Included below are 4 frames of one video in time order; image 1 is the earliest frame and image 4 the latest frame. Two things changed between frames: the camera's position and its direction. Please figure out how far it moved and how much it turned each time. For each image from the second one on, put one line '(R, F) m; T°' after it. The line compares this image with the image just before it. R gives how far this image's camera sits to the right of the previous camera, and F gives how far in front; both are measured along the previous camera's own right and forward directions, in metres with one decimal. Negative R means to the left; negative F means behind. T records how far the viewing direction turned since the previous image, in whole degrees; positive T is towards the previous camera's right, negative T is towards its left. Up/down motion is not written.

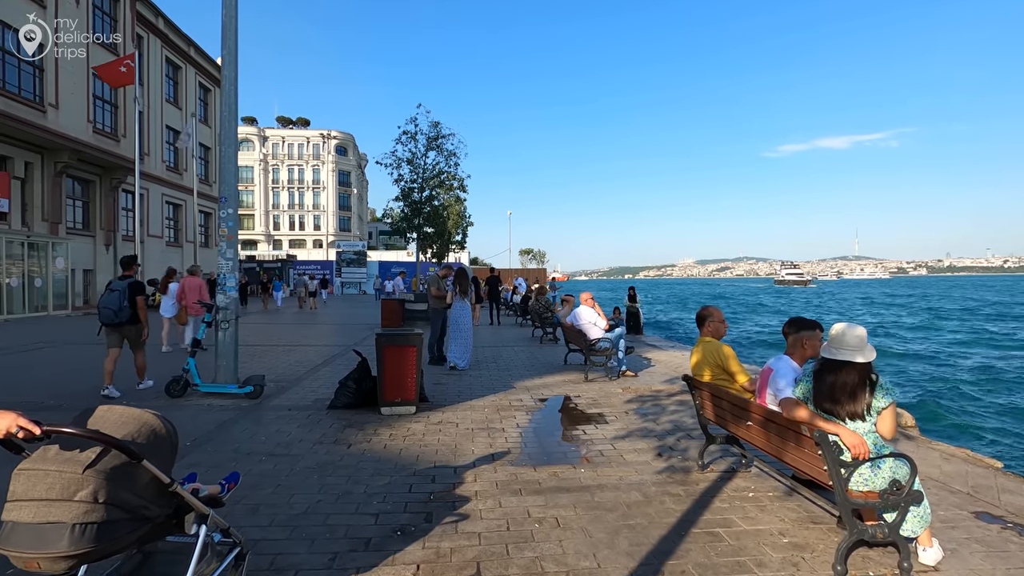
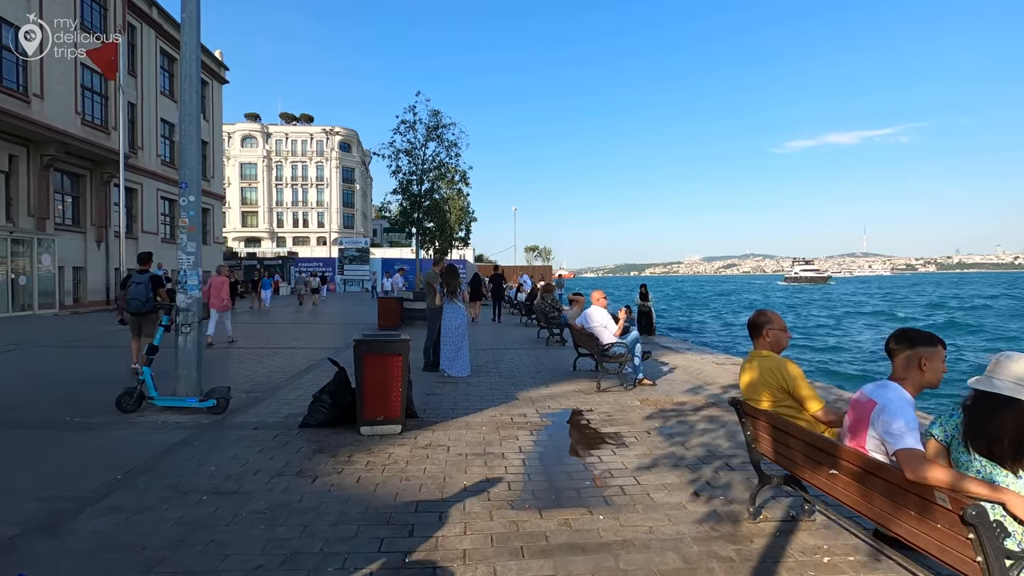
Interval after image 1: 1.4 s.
(0.0, +1.1) m; -1°
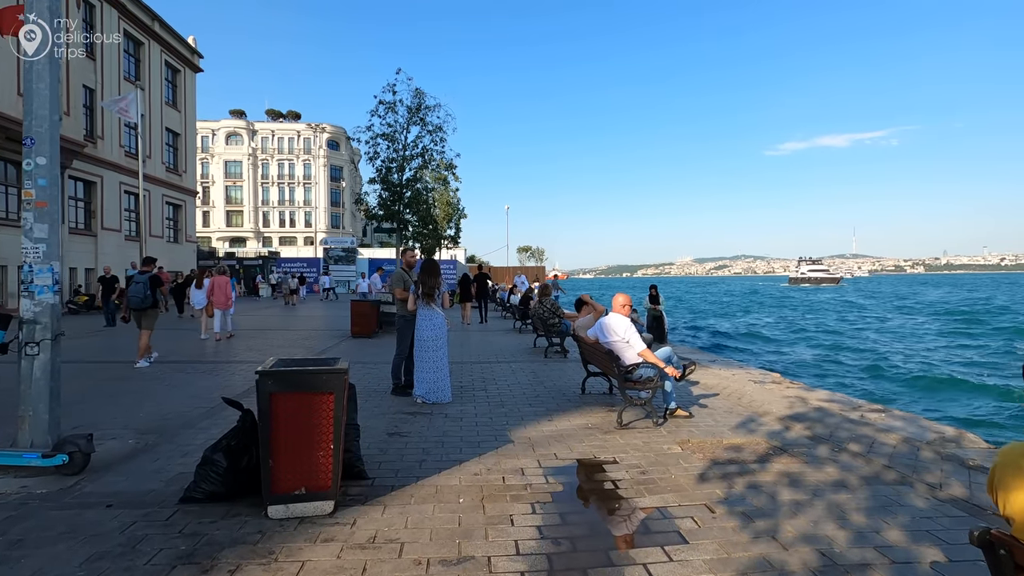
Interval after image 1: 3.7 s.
(0.0, +2.1) m; +1°
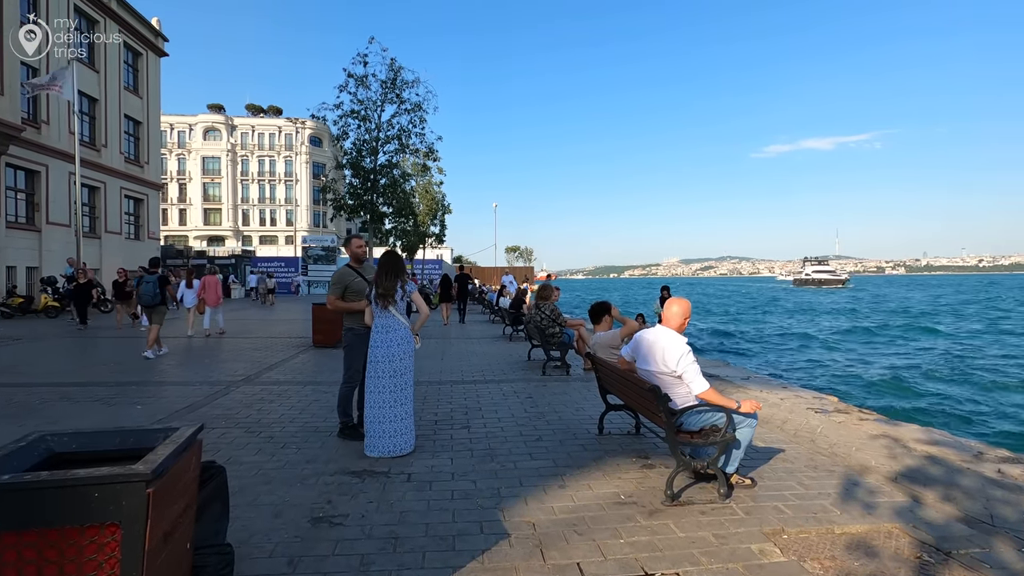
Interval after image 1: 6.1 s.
(-0.1, +2.1) m; +1°
